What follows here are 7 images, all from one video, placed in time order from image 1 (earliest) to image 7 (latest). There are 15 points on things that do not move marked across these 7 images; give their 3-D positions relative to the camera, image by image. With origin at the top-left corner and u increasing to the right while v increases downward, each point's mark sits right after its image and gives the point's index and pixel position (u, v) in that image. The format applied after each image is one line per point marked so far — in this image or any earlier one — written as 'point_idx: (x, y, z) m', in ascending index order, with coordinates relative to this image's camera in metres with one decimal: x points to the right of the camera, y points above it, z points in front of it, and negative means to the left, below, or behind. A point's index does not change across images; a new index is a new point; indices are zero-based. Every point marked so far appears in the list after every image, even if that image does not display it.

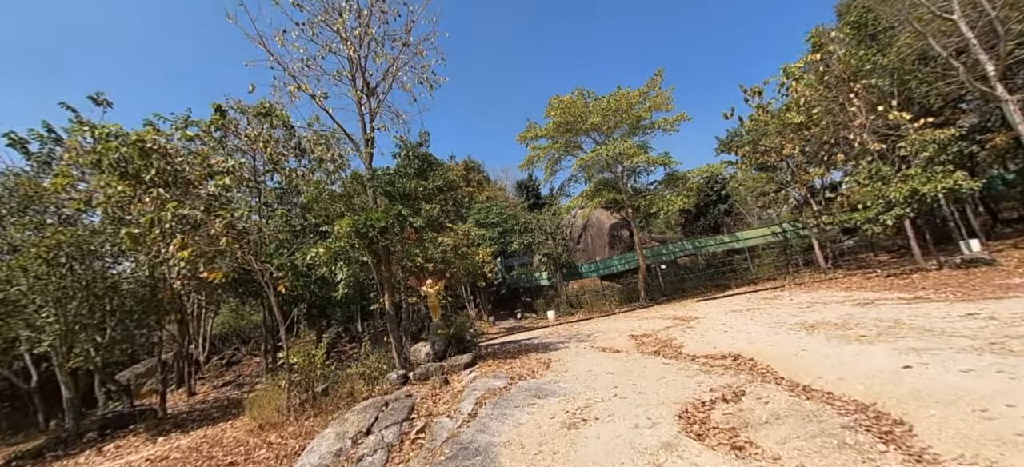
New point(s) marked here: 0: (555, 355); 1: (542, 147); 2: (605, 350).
0: (+0.8, -2.3, +7.2) m
1: (+1.4, +4.1, +18.7) m
2: (+1.7, -2.2, +7.1) m
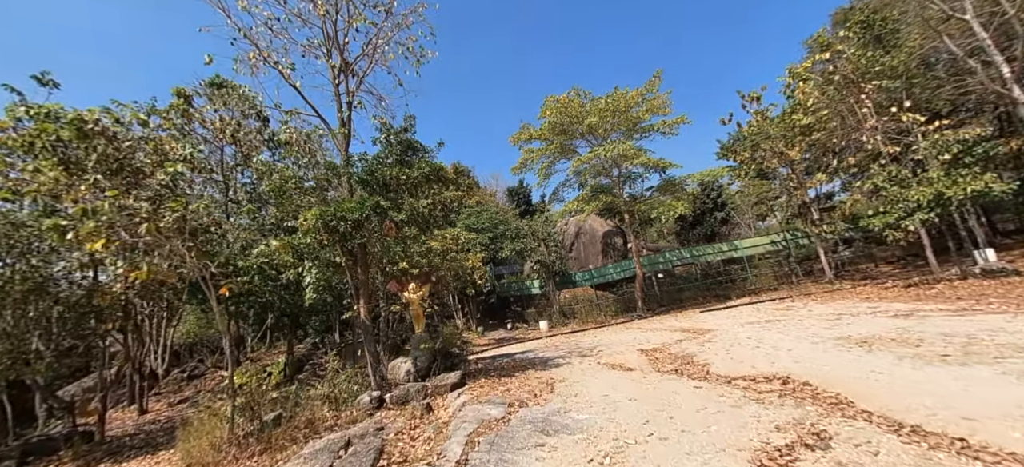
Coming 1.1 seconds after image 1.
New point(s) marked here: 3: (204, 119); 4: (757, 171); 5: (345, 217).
0: (+0.7, -2.2, +6.2) m
1: (+1.1, +3.9, +17.9) m
2: (+1.7, -2.1, +6.1) m
3: (-7.3, +2.7, +9.2) m
4: (+10.5, +2.6, +16.9) m
5: (-2.4, +0.2, +5.4) m
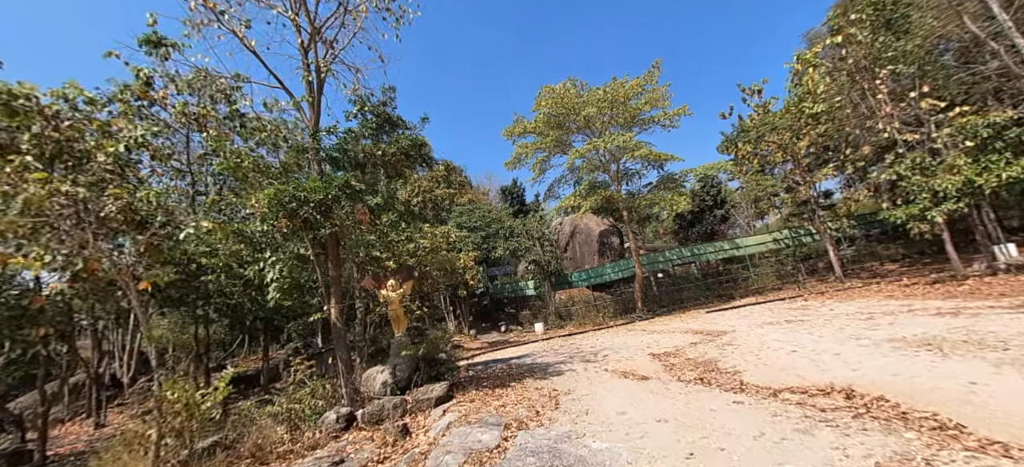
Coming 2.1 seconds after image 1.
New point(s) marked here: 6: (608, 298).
0: (+0.7, -2.1, +5.3) m
1: (+0.8, +4.0, +17.0) m
2: (+1.6, -2.0, +5.3) m
3: (-7.4, +2.8, +8.2) m
4: (+10.2, +2.7, +16.3) m
5: (-2.4, +0.4, +4.5) m
6: (+4.3, -2.9, +17.6) m
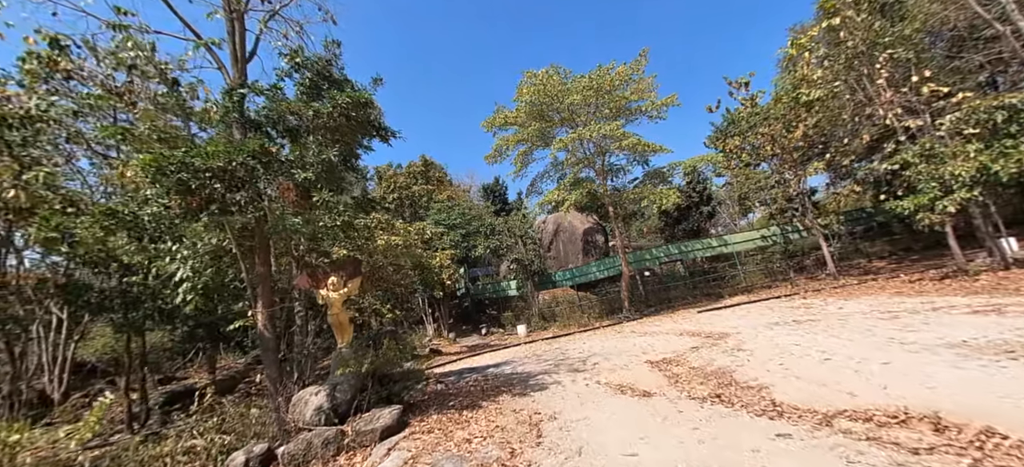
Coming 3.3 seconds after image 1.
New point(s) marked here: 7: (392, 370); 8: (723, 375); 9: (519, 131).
0: (+0.4, -1.9, +4.4) m
1: (0.0, +4.1, +16.1) m
2: (+1.3, -1.8, +4.3) m
3: (-7.8, +3.0, +6.9) m
4: (+9.4, +2.9, +15.7) m
5: (-2.7, +0.6, +3.4) m
6: (+3.5, -2.8, +16.8) m
7: (-1.4, -1.6, +4.5) m
8: (+2.4, -1.6, +4.4) m
9: (+0.3, +4.2, +15.9) m
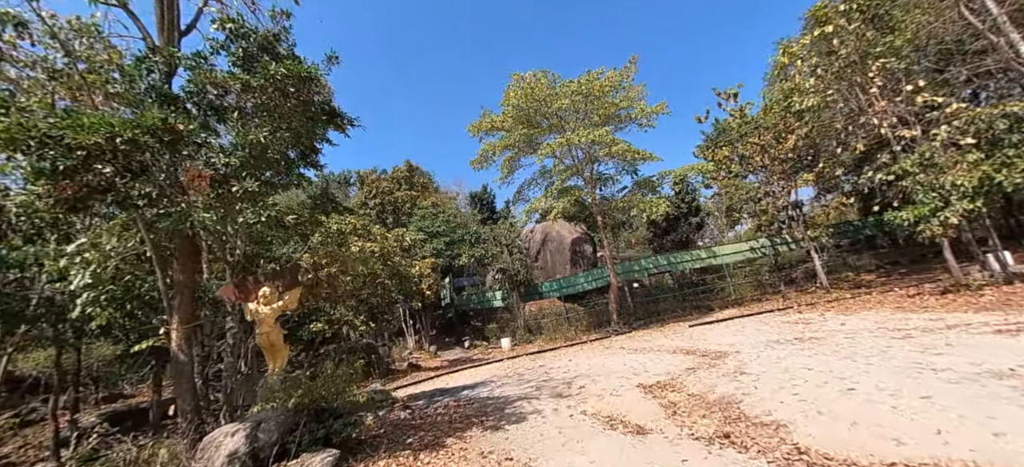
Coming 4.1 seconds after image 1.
0: (+0.1, -1.9, +3.7) m
1: (-0.6, +3.8, +15.5) m
2: (+1.0, -1.8, +3.7) m
3: (-8.2, +3.0, +6.1) m
4: (+8.8, +2.4, +15.4) m
5: (-2.9, +0.6, +2.7) m
6: (+2.8, -3.2, +16.1) m
7: (-1.7, -1.6, +3.8) m
8: (+2.1, -1.7, +3.8) m
9: (-0.3, +3.8, +15.3) m
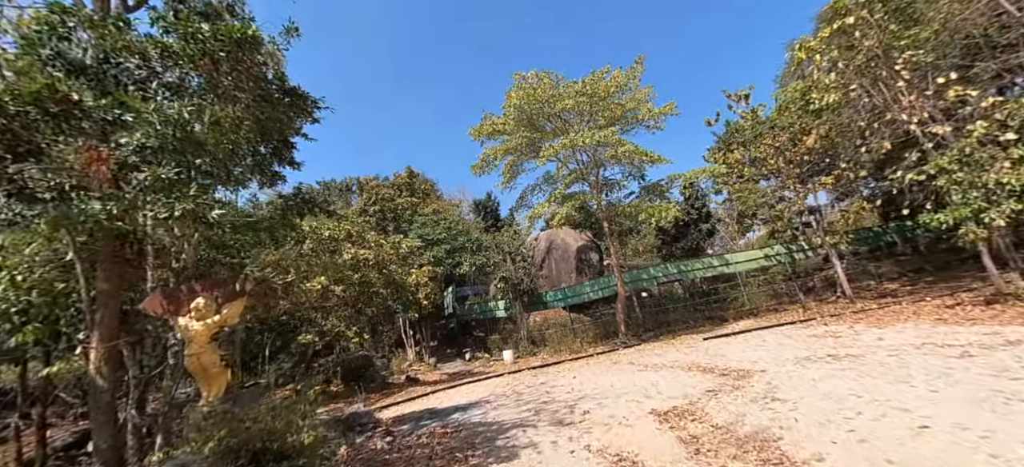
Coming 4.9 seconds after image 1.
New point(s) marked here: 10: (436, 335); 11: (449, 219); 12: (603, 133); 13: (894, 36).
0: (0.0, -1.9, +3.0) m
1: (-0.5, +3.5, +15.0) m
2: (+0.9, -1.8, +3.0) m
3: (-8.2, +2.9, +5.7) m
4: (+8.9, +2.2, +14.7) m
5: (-3.0, +0.6, +2.1) m
6: (+2.9, -3.4, +15.4) m
7: (-1.8, -1.6, +3.1) m
8: (+2.0, -1.7, +3.1) m
9: (-0.2, +3.6, +14.8) m
10: (-3.8, -5.1, +19.4) m
11: (-3.1, +0.7, +19.1) m
12: (+3.1, +3.4, +13.4) m
13: (+9.5, +4.9, +9.6) m
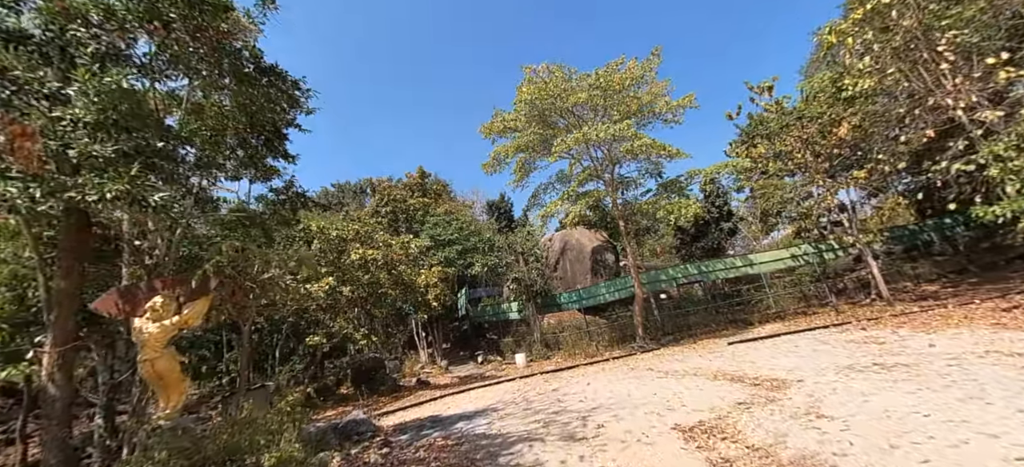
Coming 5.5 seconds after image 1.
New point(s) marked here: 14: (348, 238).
0: (0.0, -1.9, +2.5) m
1: (0.0, +3.5, +14.6) m
2: (+0.9, -1.8, +2.5) m
3: (-8.1, +2.9, +5.6) m
4: (+9.3, +2.3, +13.9) m
5: (-3.1, +0.7, +1.8) m
6: (+3.4, -3.4, +14.8) m
7: (-1.8, -1.5, +2.8) m
8: (+2.0, -1.6, +2.6) m
9: (+0.2, +3.6, +14.4) m
10: (-3.2, -5.1, +19.1) m
11: (-2.5, +0.7, +18.8) m
12: (+3.5, +3.4, +12.8) m
13: (+9.7, +5.0, +8.8) m
14: (-4.5, -0.1, +10.7) m
